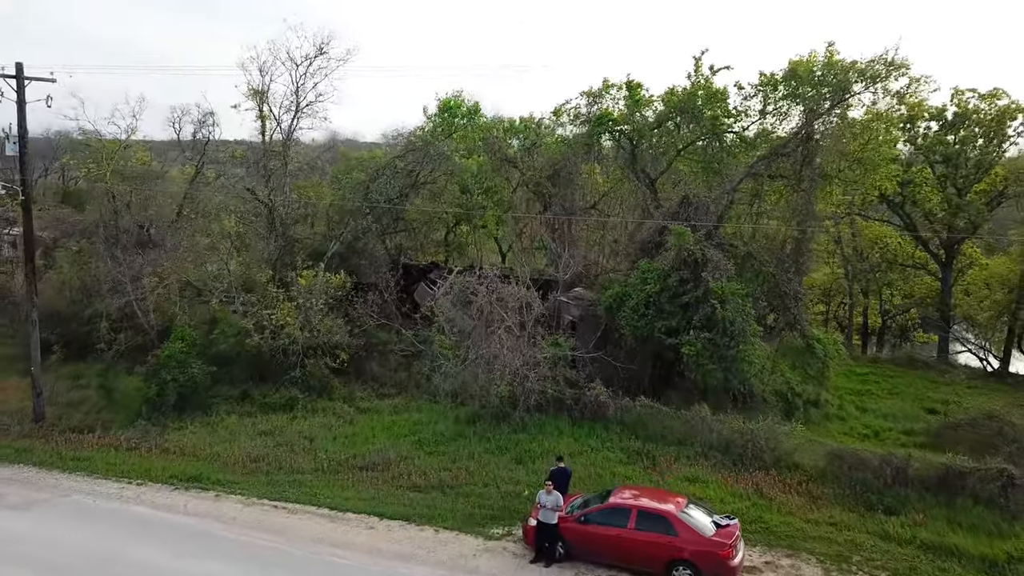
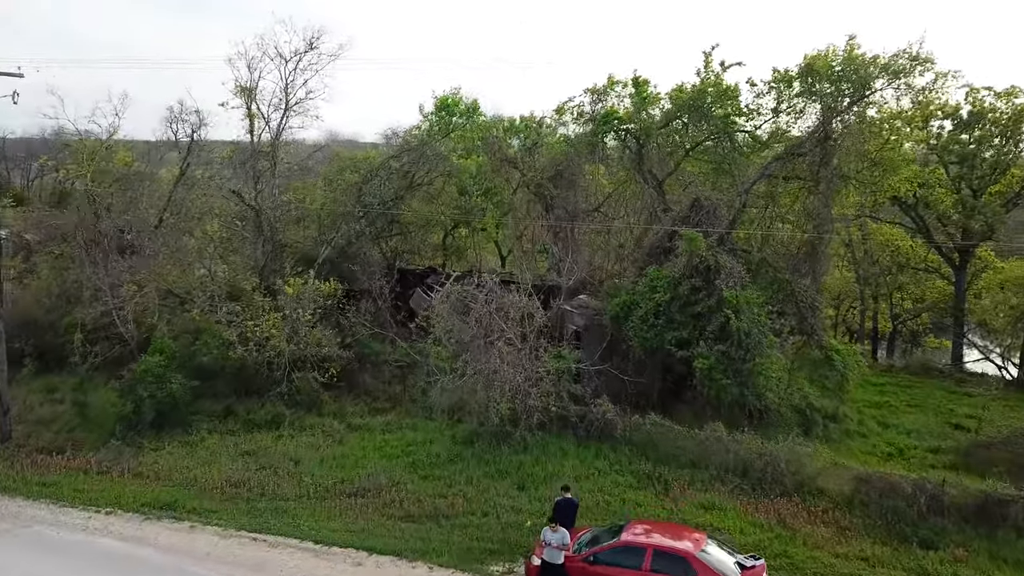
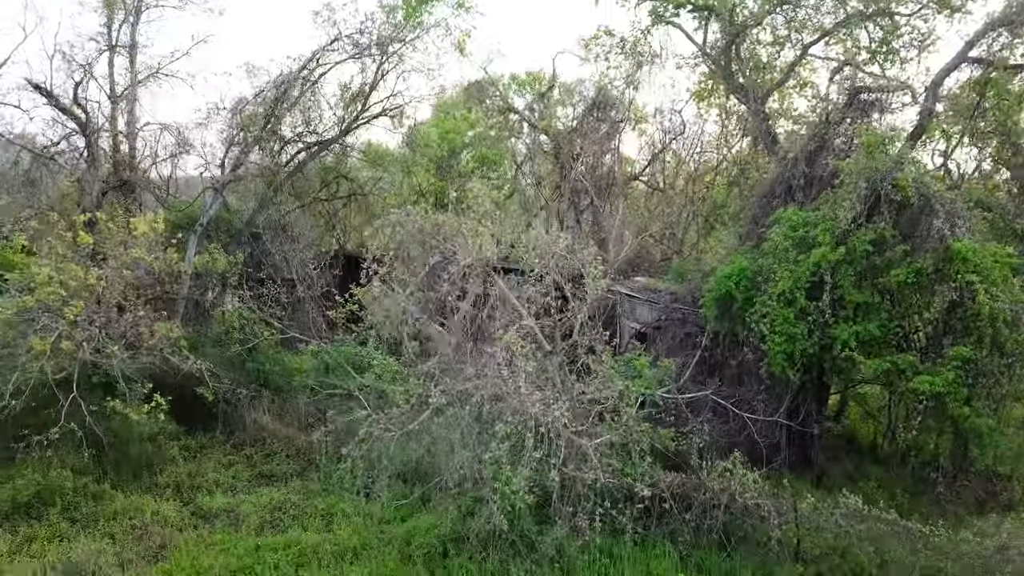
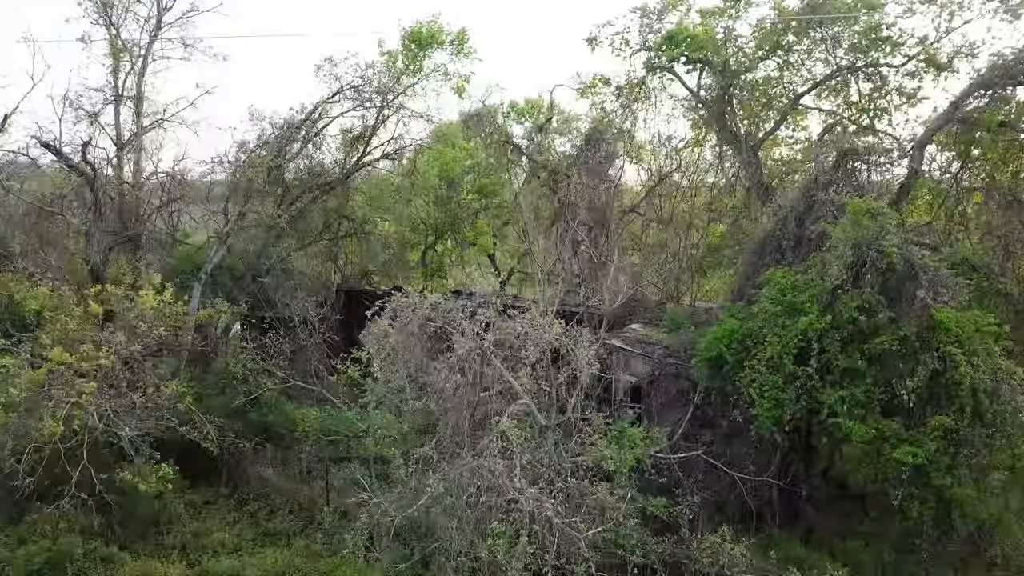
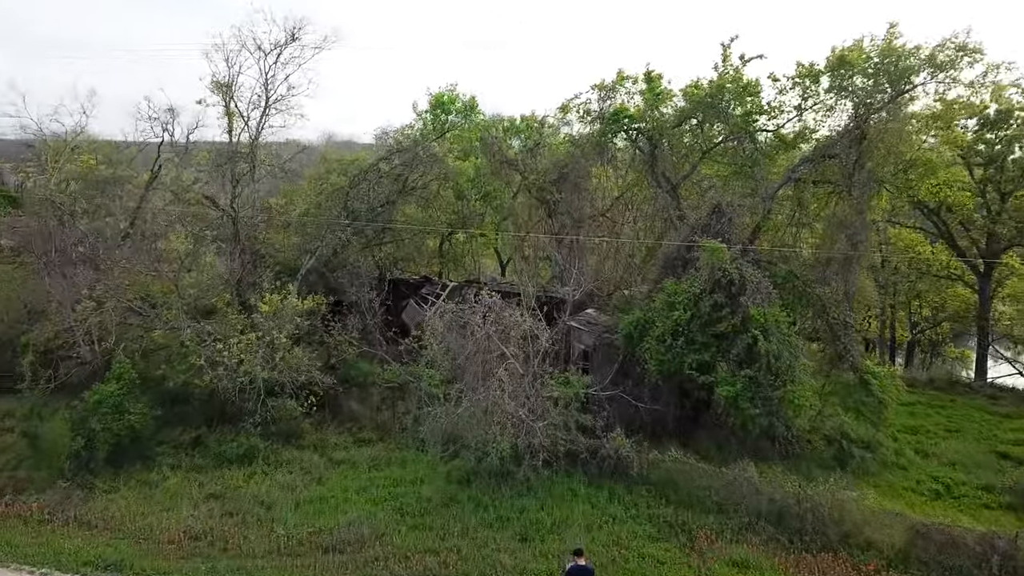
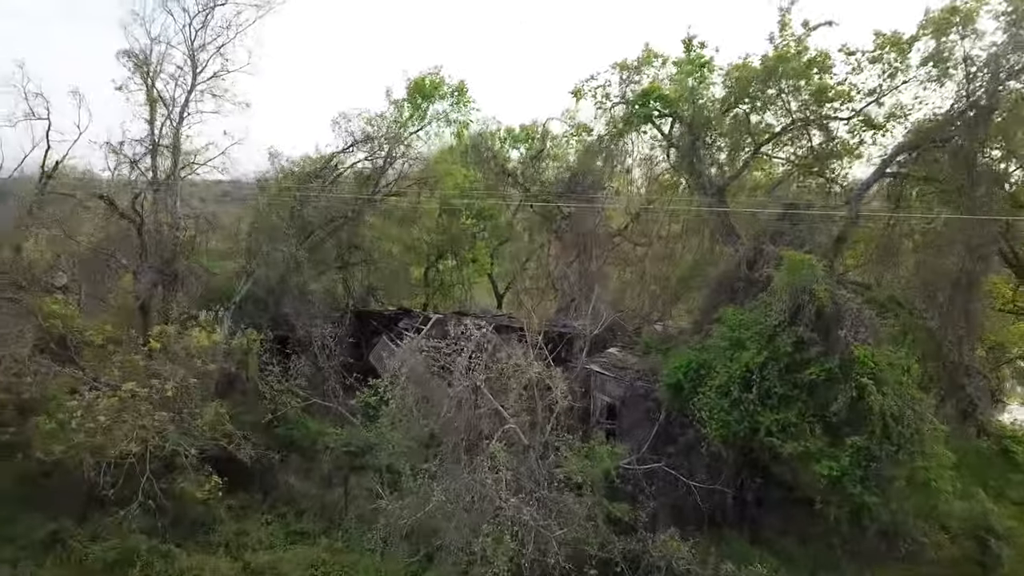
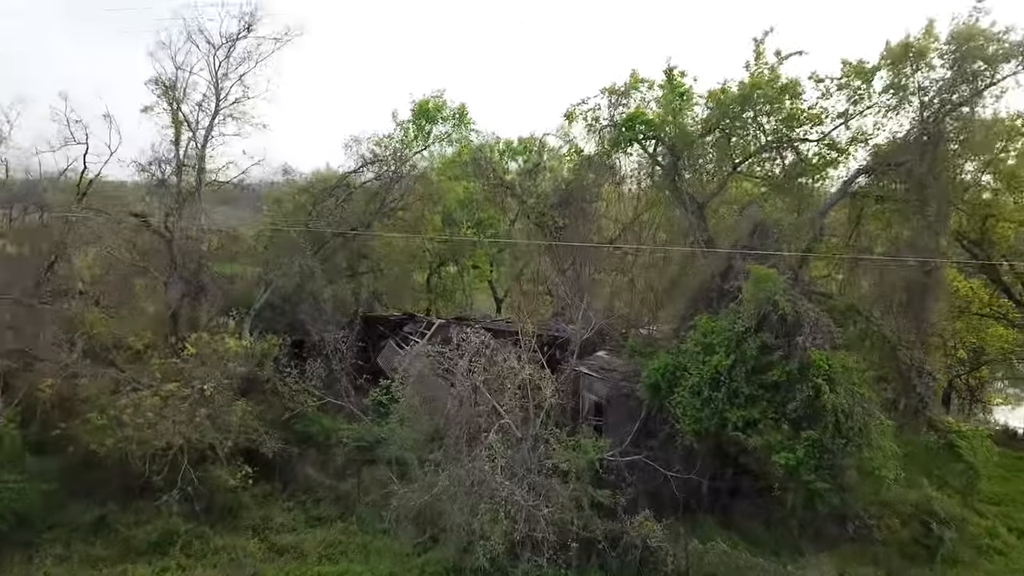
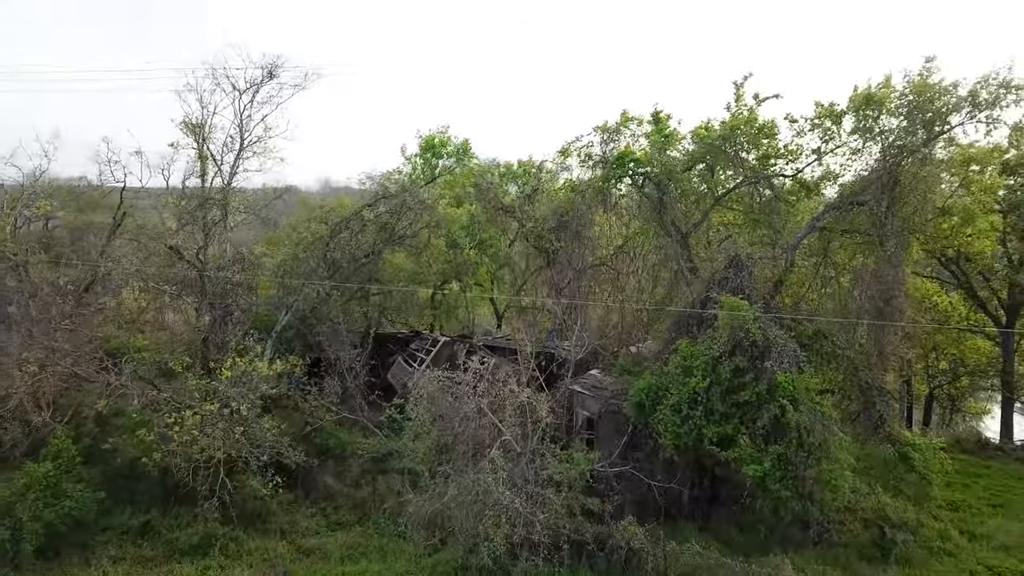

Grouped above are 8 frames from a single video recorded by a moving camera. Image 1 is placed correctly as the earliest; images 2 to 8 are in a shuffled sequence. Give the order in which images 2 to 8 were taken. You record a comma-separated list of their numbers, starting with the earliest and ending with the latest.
2, 5, 8, 7, 6, 4, 3
